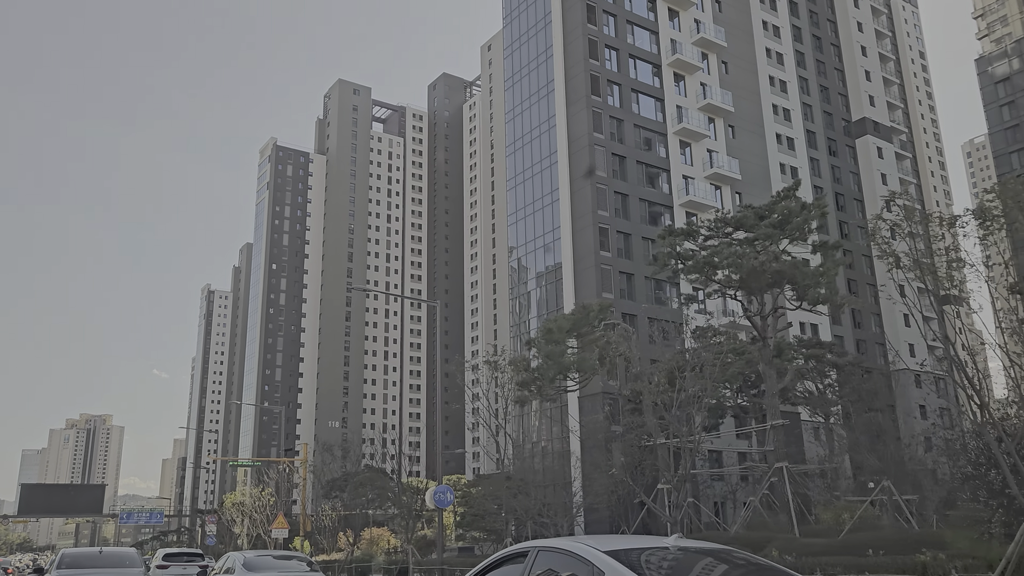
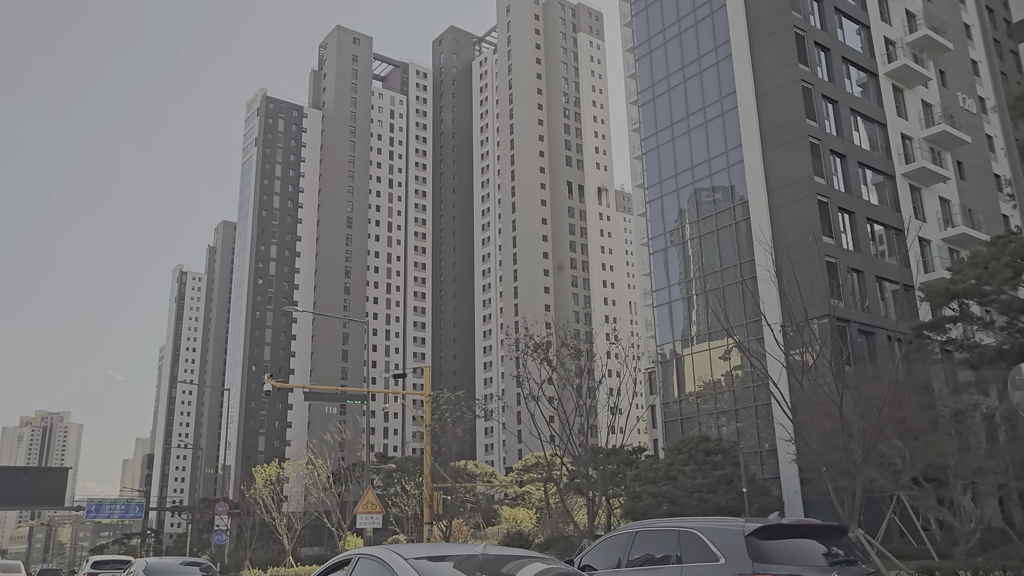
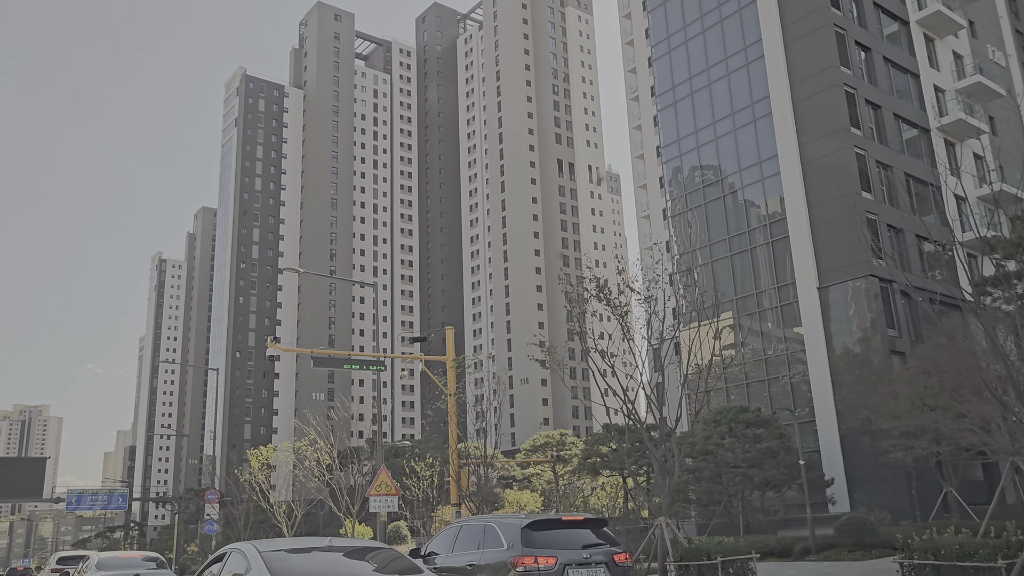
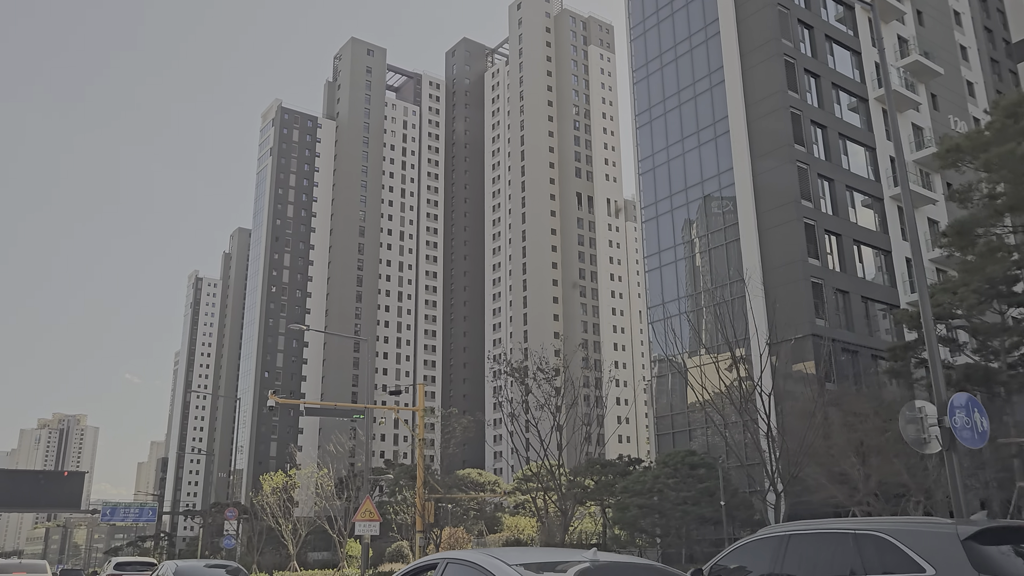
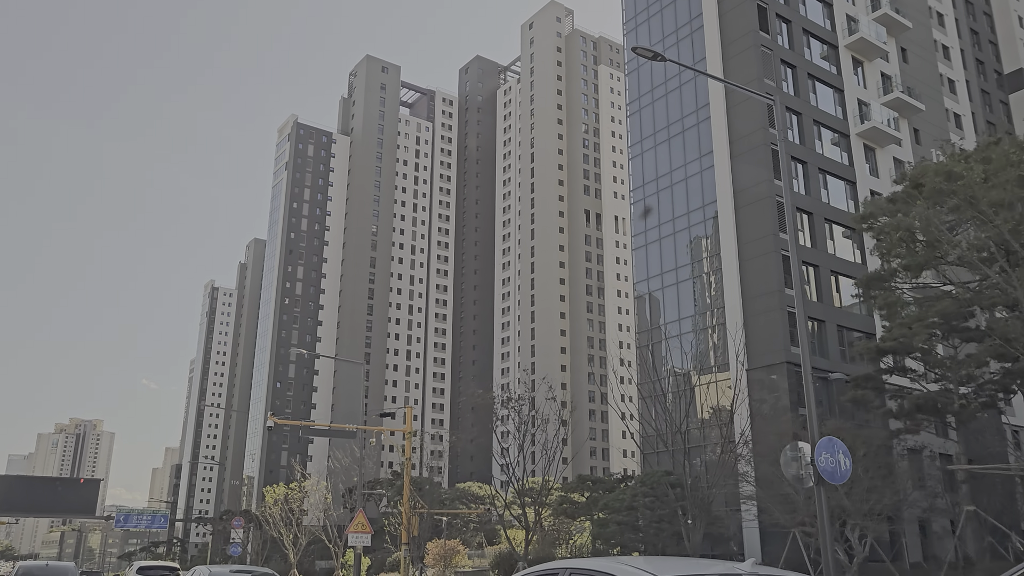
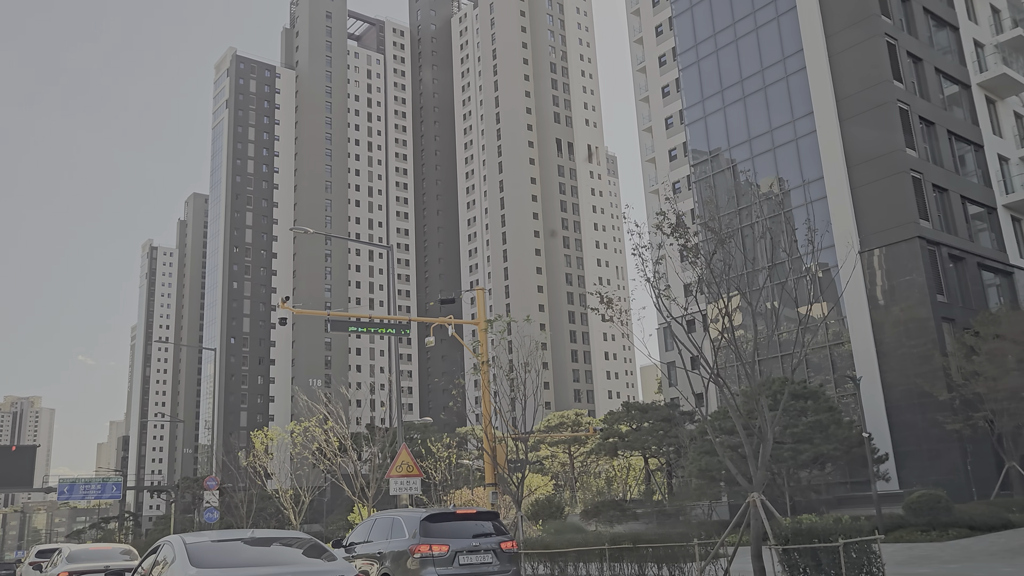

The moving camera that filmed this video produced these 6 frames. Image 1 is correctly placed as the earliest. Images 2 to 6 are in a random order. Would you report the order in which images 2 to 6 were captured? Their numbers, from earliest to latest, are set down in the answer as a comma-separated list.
5, 4, 2, 3, 6
